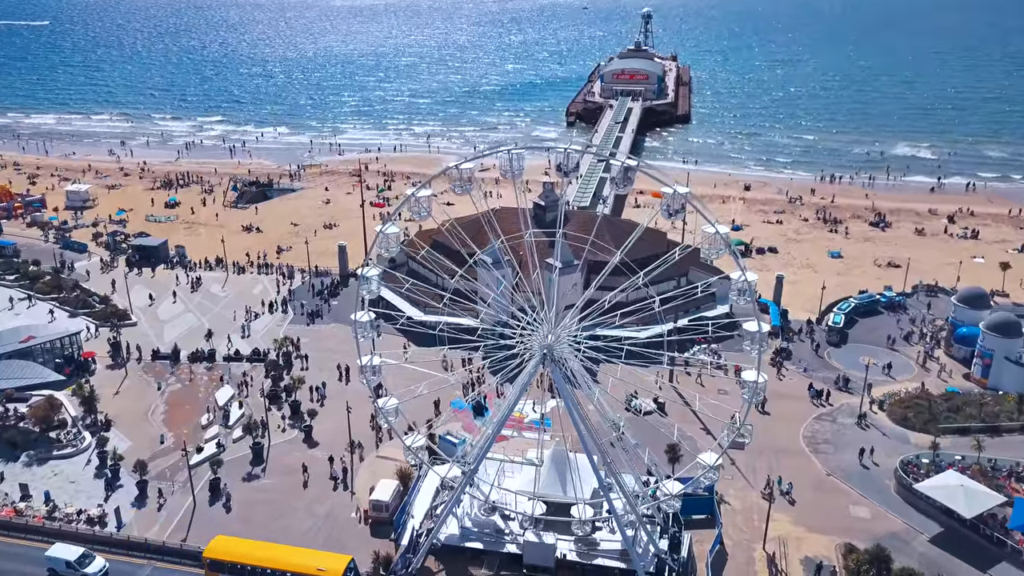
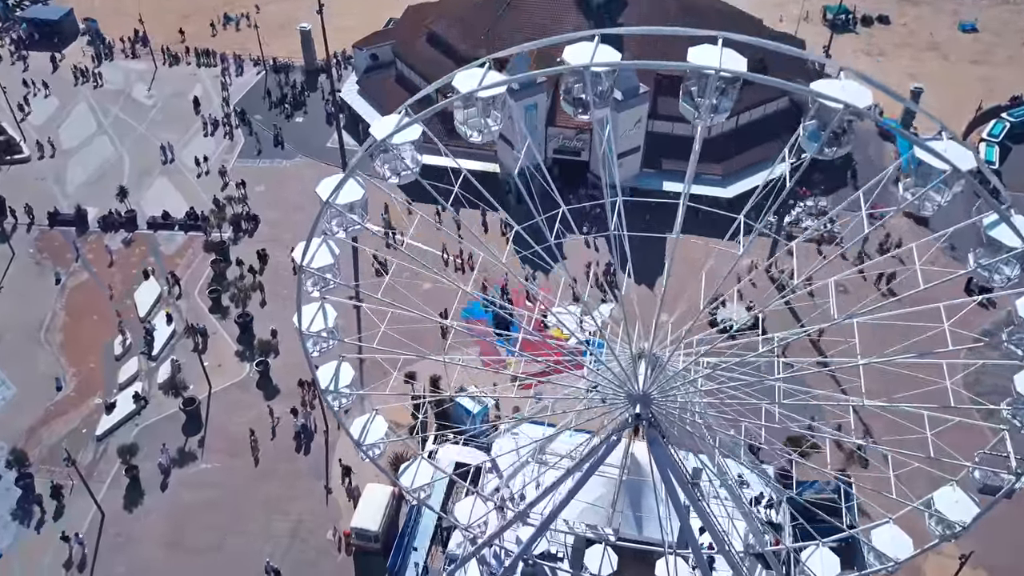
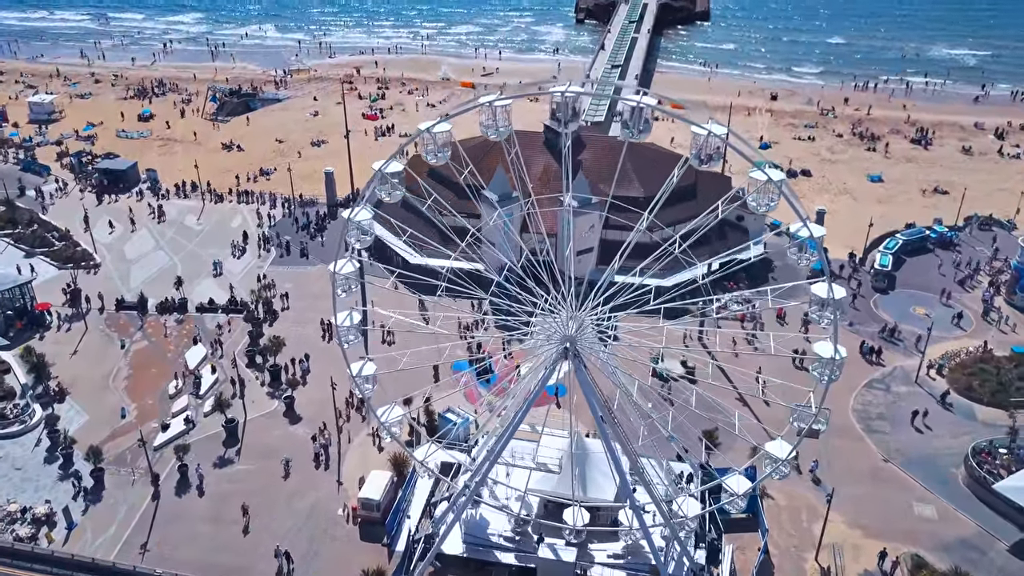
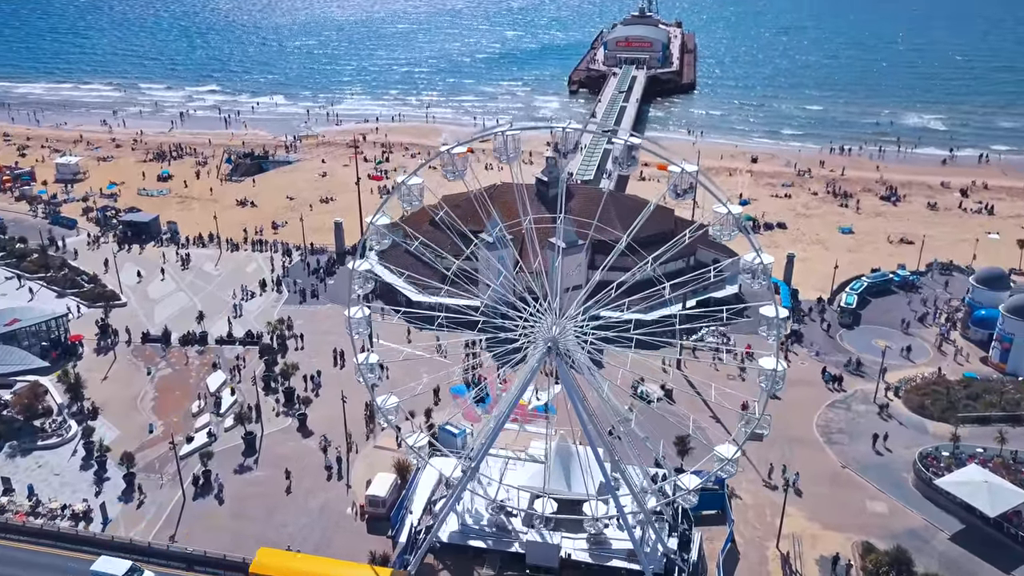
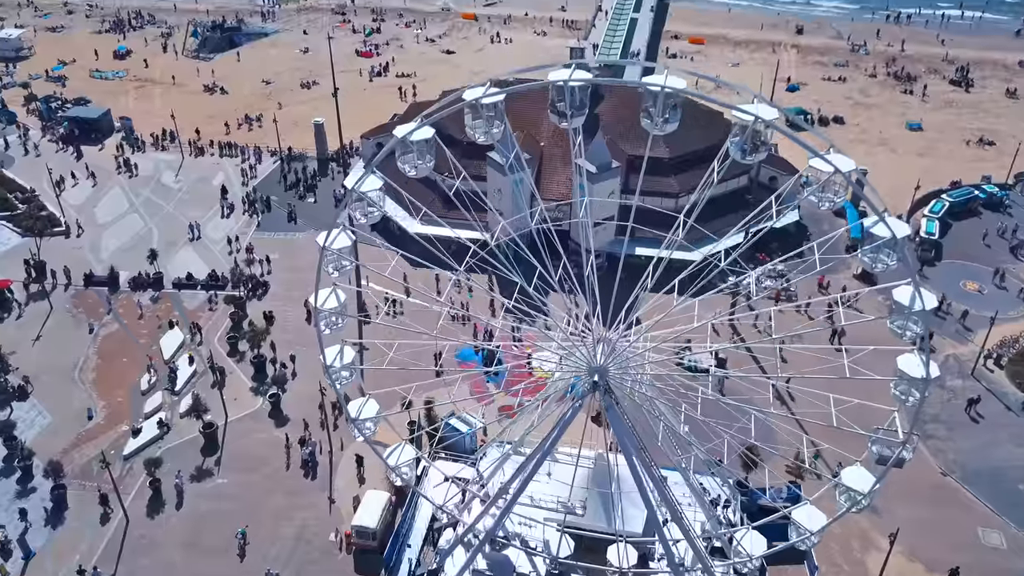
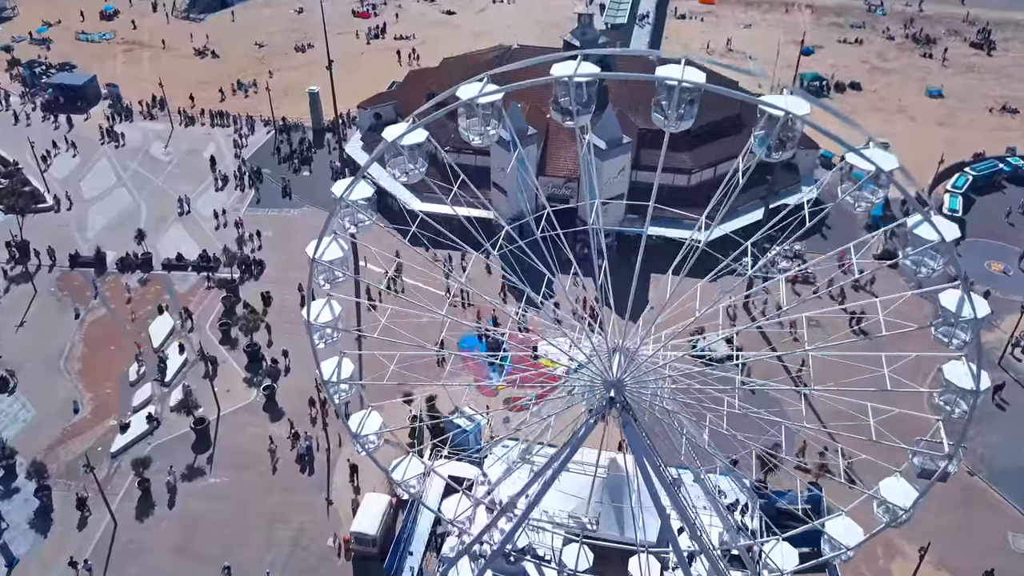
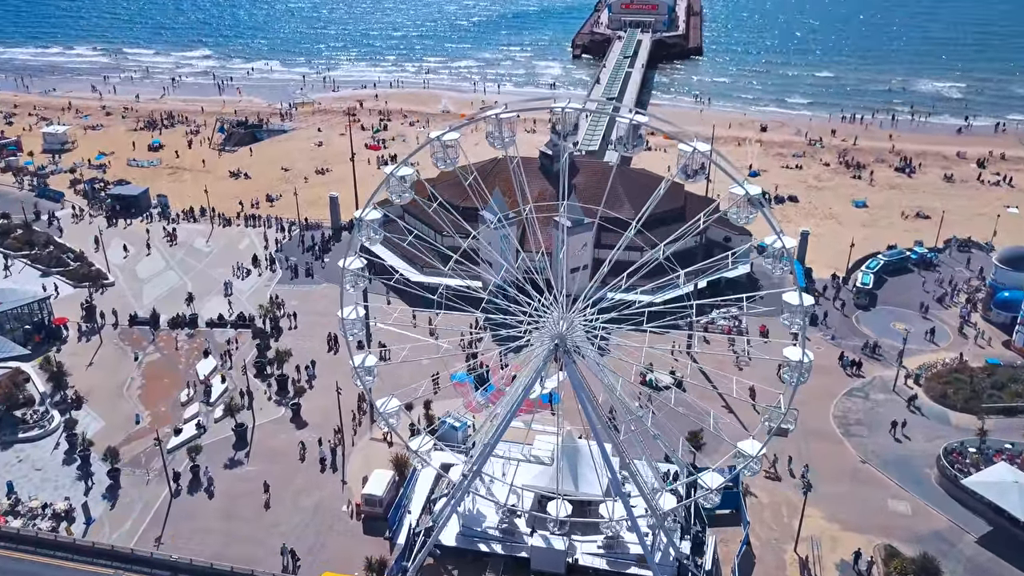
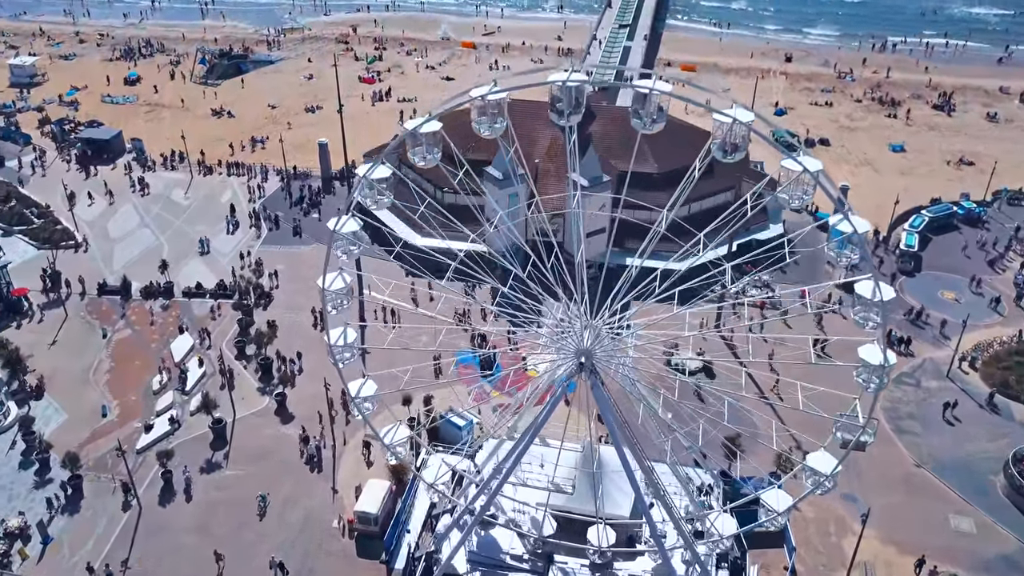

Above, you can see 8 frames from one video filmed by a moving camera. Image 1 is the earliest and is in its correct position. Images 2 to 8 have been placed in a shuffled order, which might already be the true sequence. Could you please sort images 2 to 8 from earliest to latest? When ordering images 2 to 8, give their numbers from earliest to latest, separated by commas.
4, 7, 3, 8, 5, 6, 2
